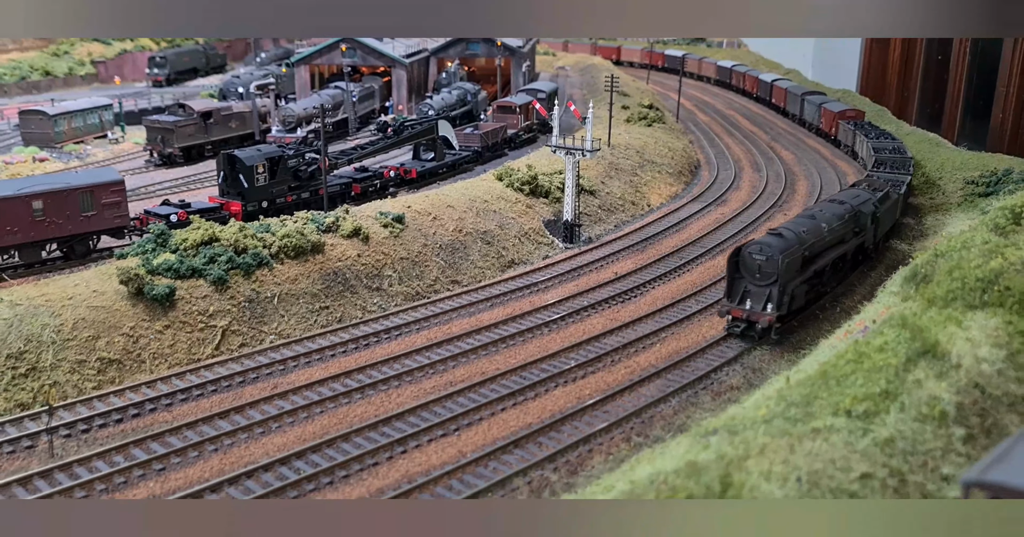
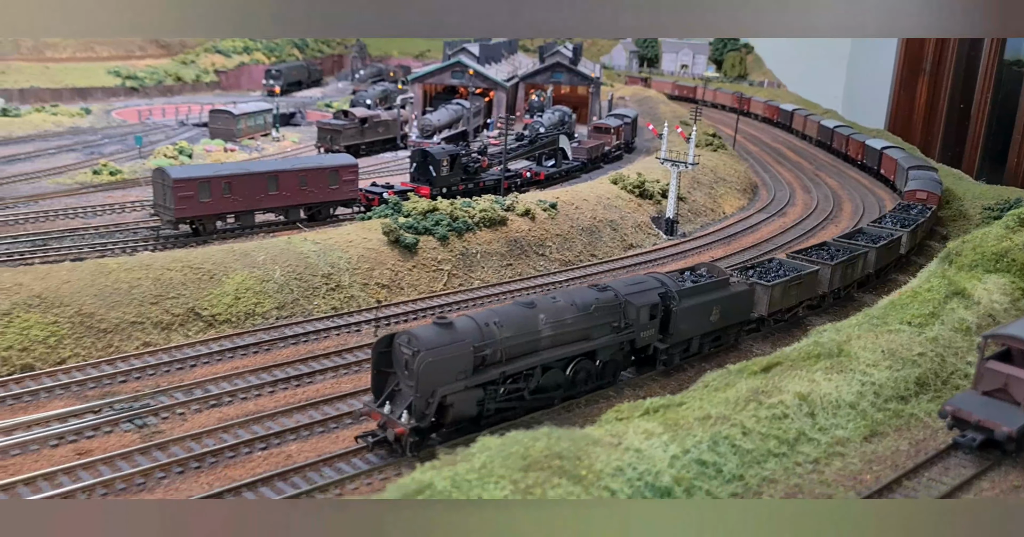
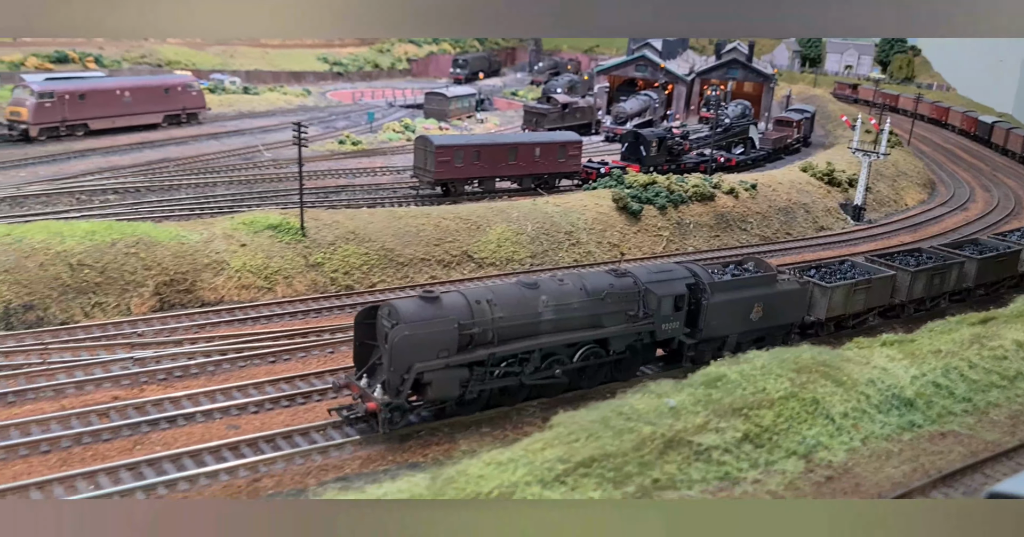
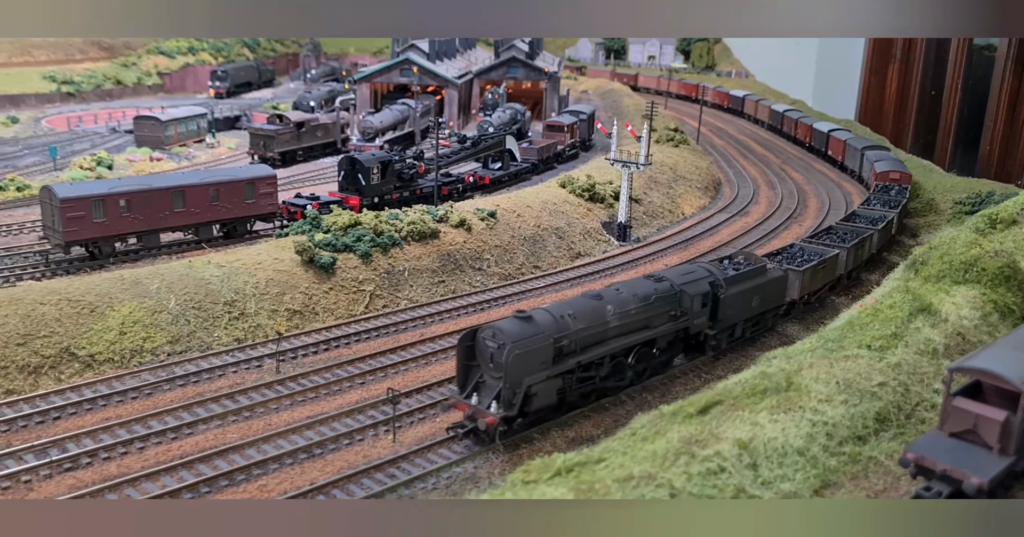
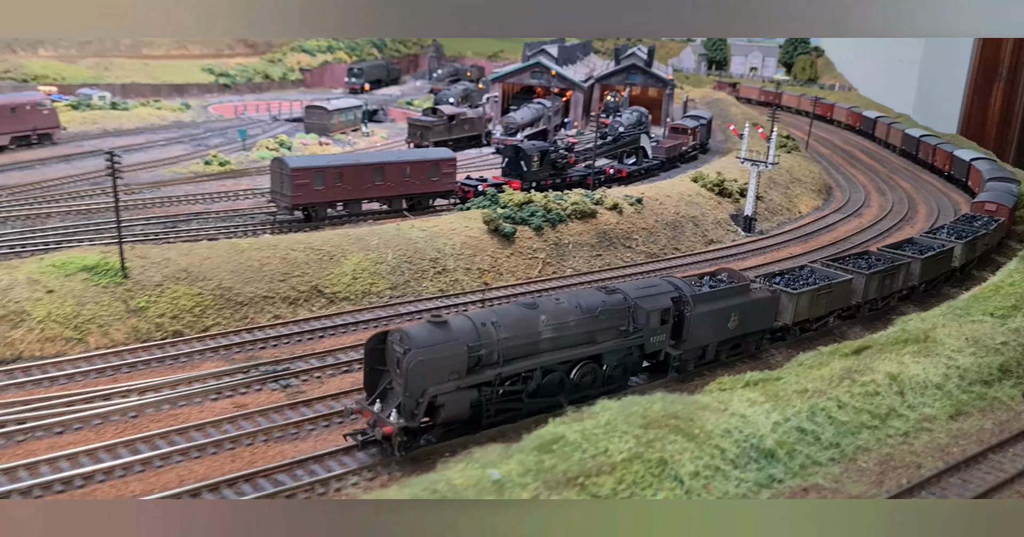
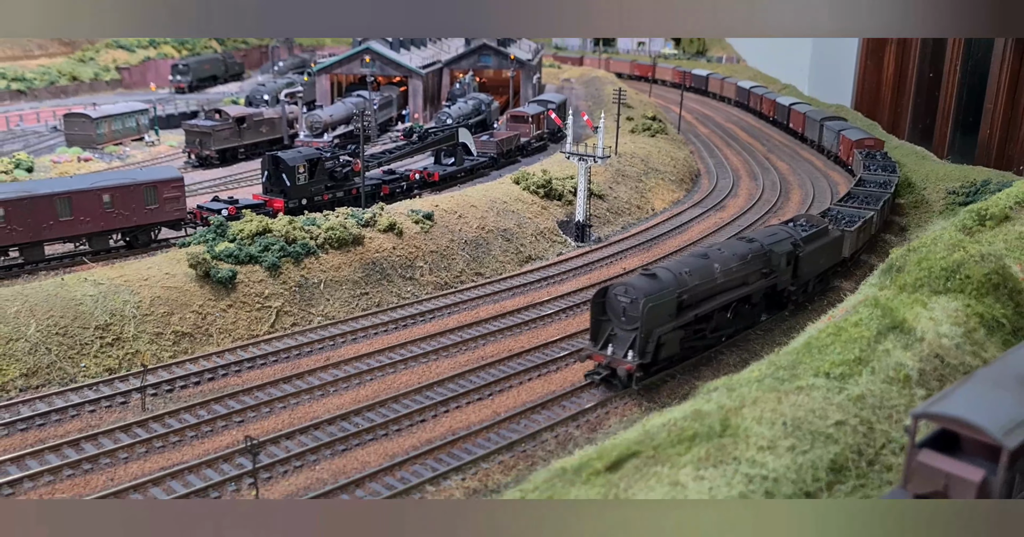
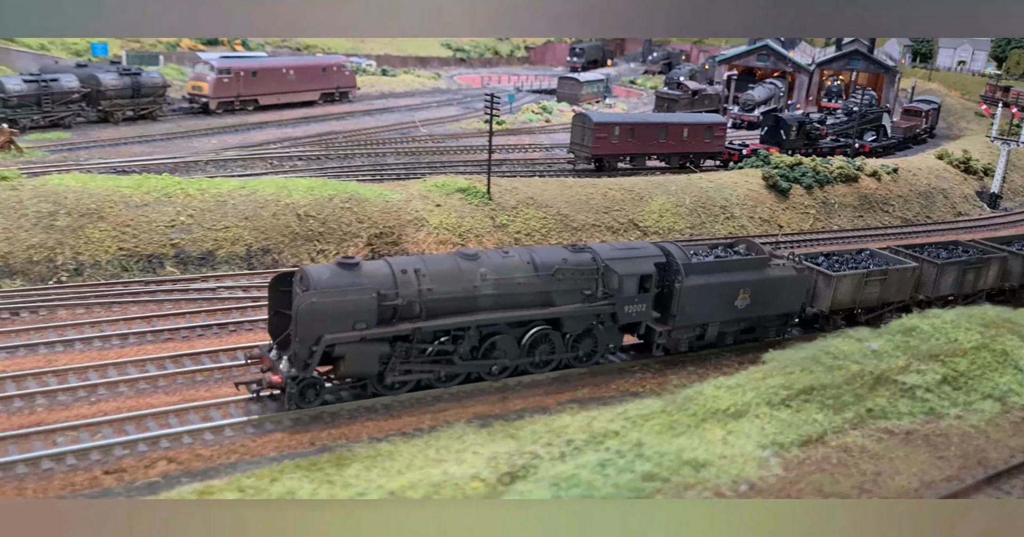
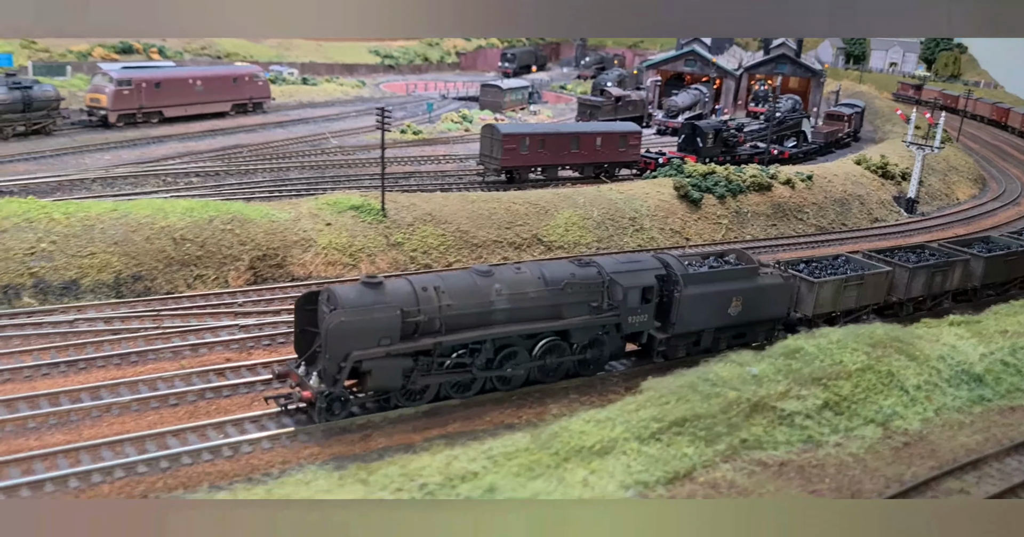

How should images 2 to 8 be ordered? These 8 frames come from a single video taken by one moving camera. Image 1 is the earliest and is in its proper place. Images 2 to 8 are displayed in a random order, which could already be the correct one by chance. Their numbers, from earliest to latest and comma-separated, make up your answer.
6, 4, 2, 5, 3, 8, 7
